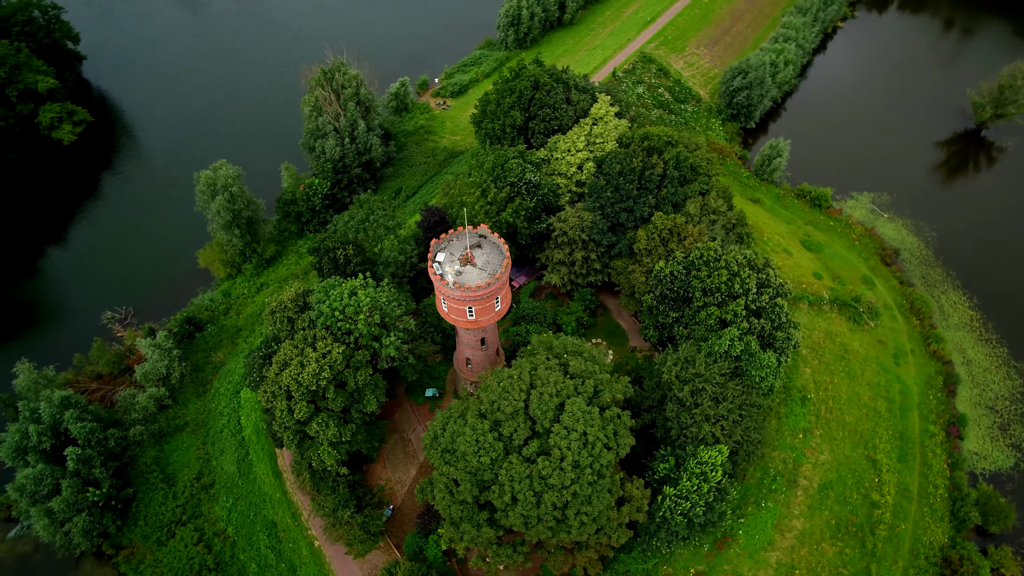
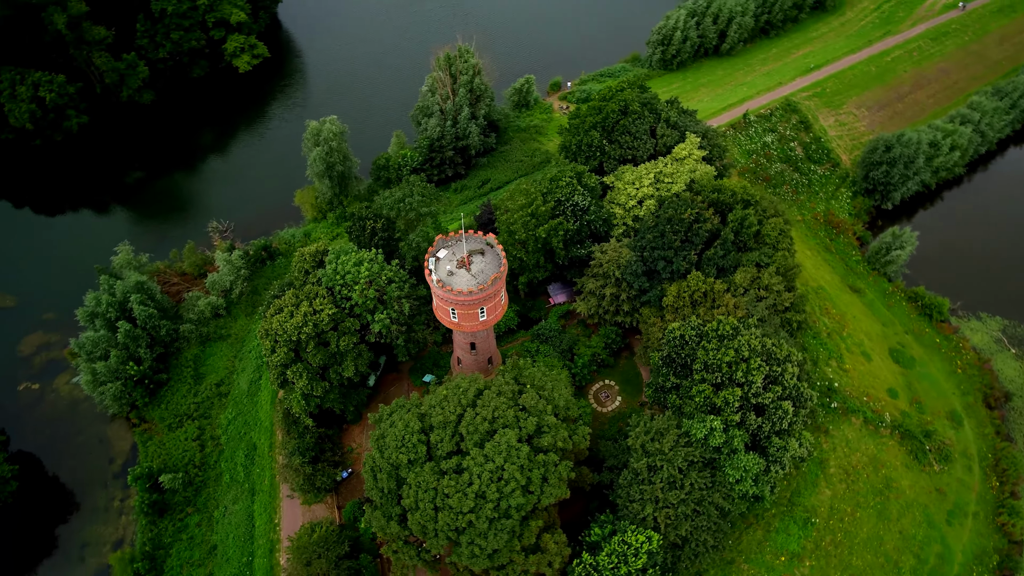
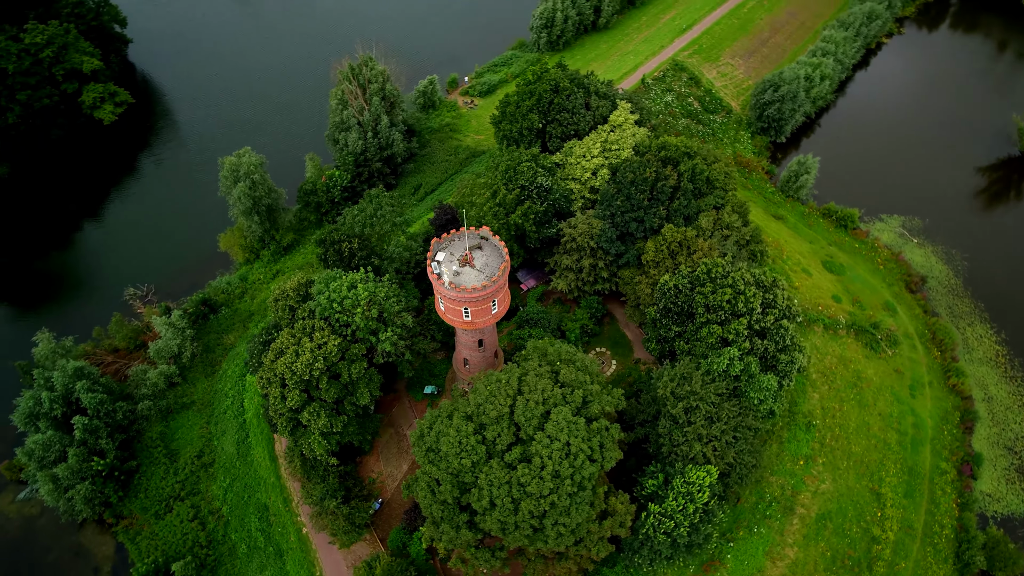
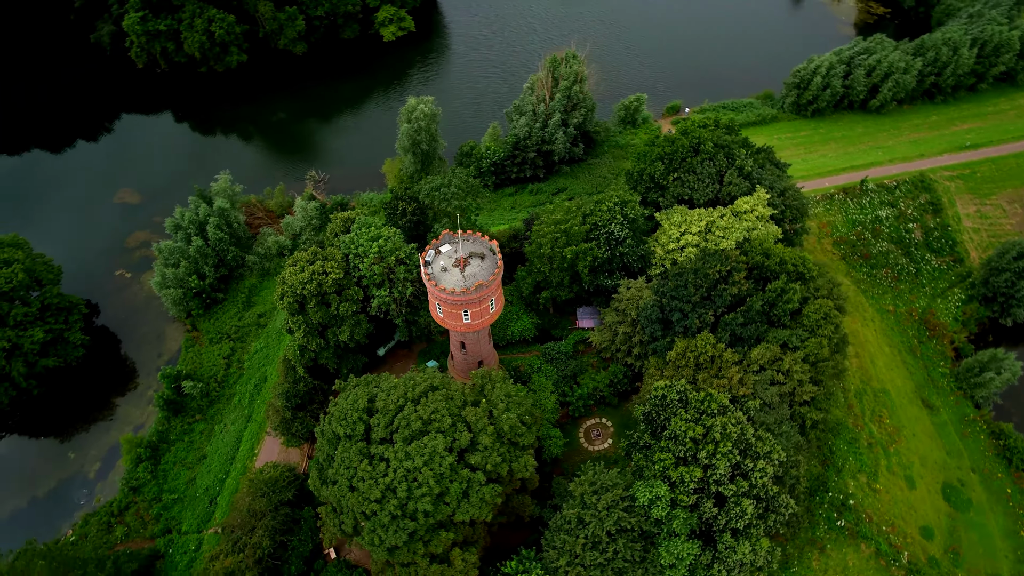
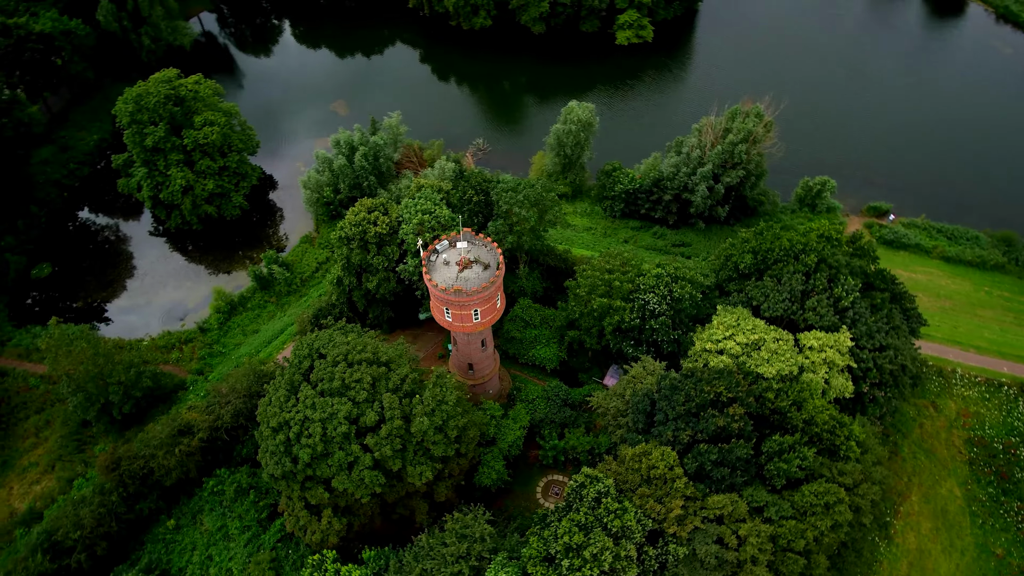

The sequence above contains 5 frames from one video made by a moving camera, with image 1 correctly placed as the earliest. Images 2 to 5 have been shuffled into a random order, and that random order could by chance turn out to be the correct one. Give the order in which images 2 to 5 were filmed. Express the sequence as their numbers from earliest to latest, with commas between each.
3, 2, 4, 5
